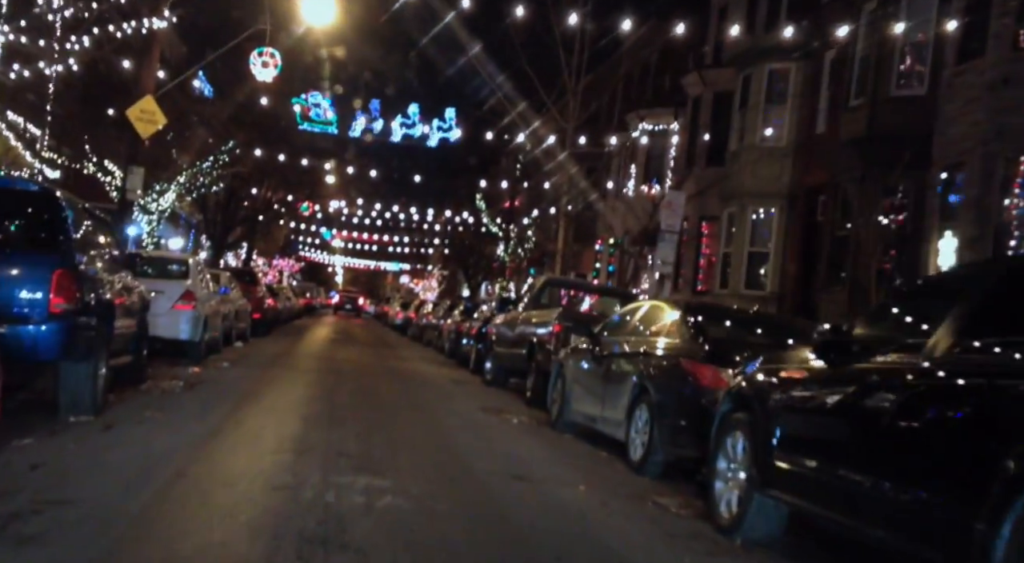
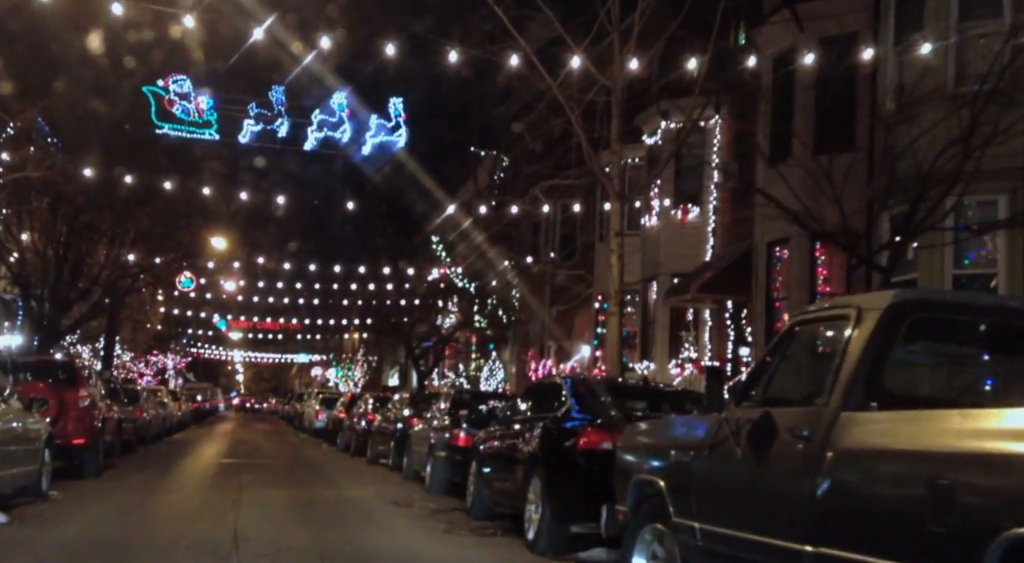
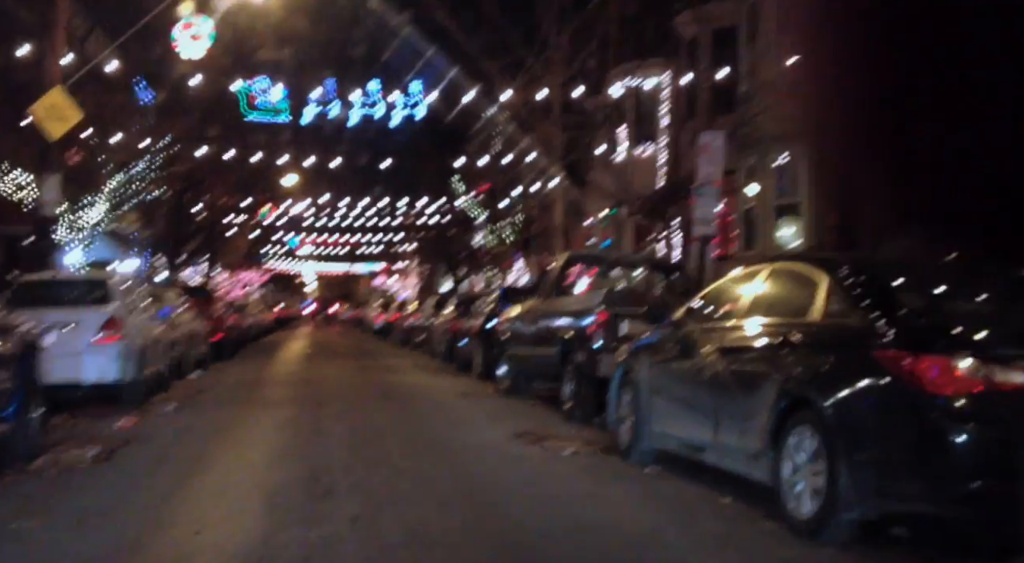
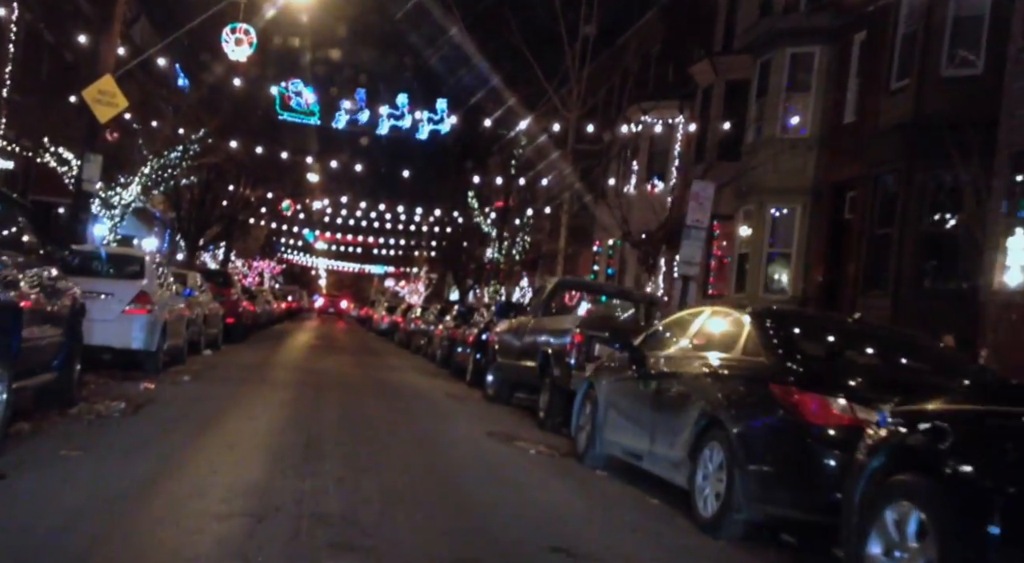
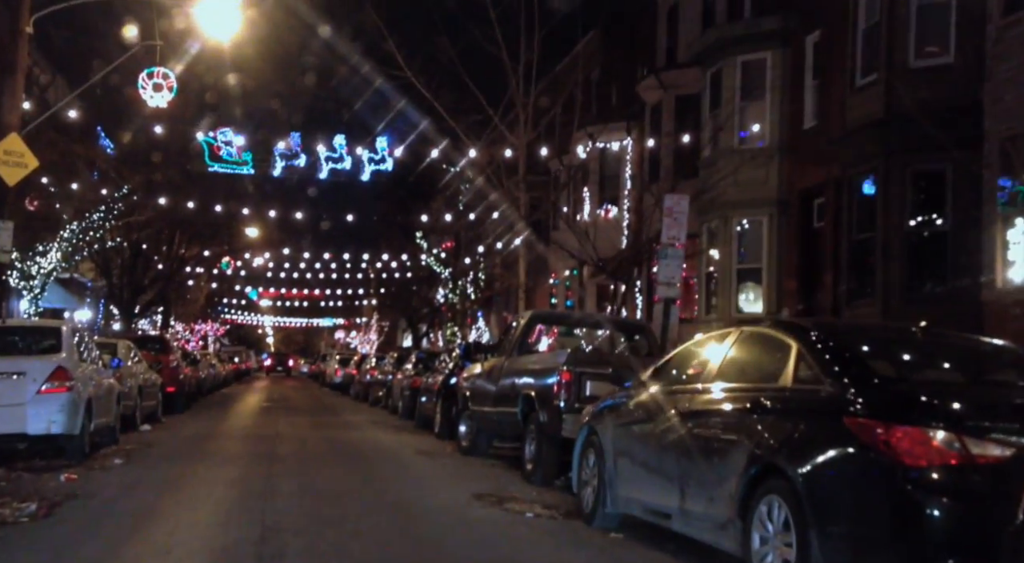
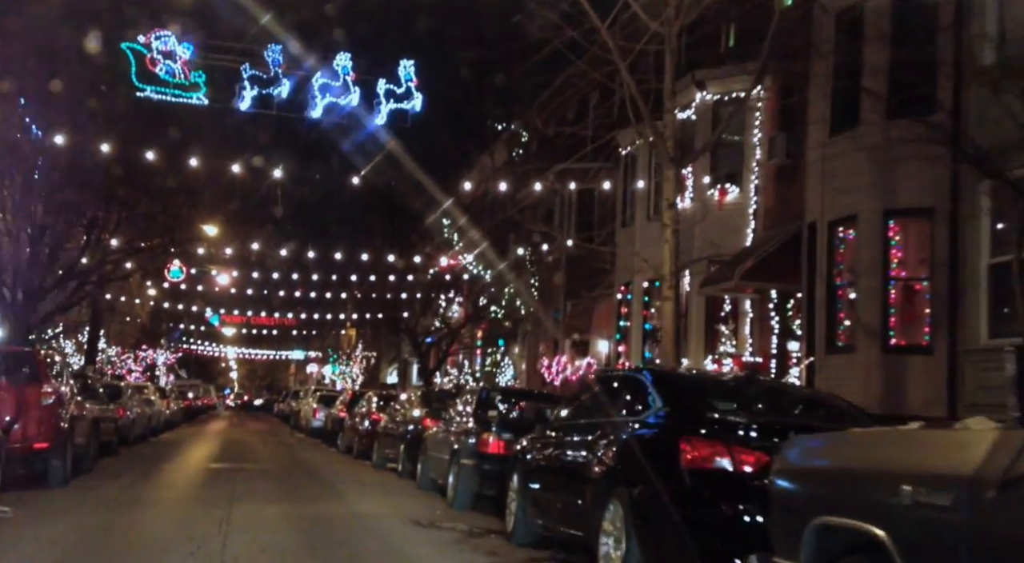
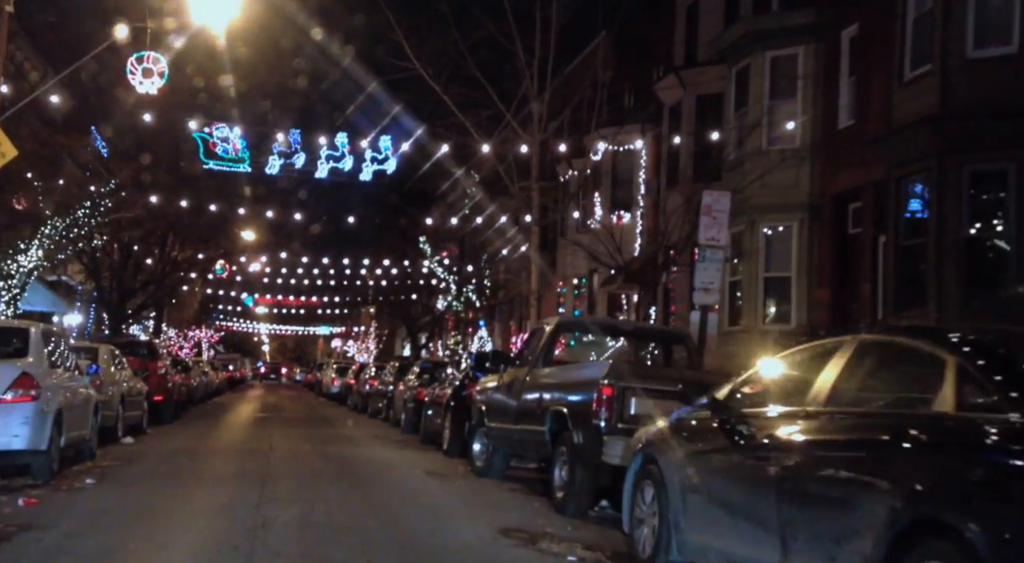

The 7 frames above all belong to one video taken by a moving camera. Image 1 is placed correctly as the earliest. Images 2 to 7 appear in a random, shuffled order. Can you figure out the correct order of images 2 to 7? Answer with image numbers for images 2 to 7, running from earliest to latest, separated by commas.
4, 3, 5, 7, 2, 6
